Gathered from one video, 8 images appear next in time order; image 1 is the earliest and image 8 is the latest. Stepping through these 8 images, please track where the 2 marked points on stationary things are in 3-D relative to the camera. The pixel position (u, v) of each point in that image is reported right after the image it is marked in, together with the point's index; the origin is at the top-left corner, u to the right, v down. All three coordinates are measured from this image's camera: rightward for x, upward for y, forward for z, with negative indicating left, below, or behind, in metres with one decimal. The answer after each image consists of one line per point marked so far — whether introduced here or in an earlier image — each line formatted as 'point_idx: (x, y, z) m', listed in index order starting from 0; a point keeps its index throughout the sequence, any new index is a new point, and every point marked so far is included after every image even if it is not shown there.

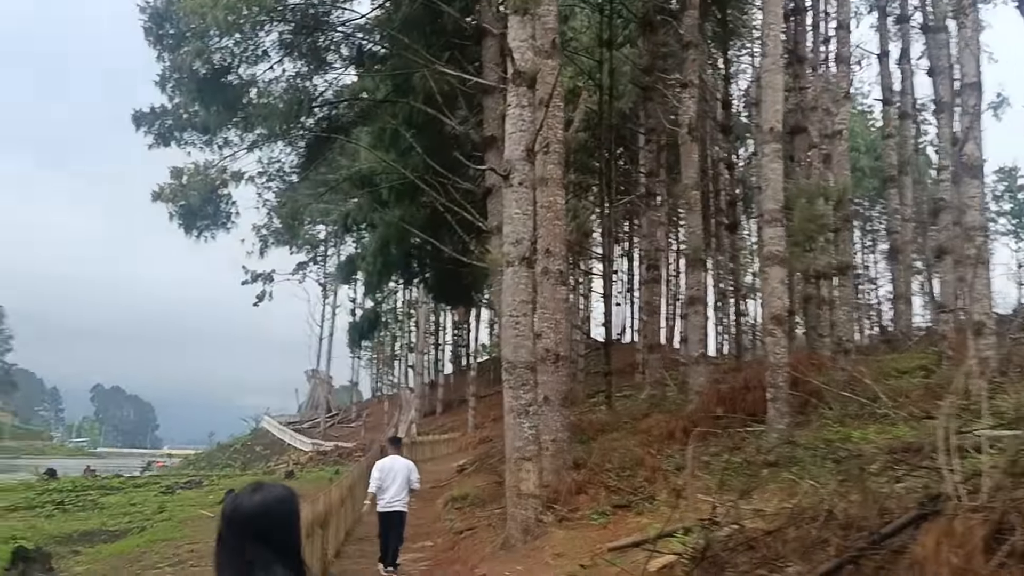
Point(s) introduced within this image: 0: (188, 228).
0: (-5.9, +1.1, +17.1) m
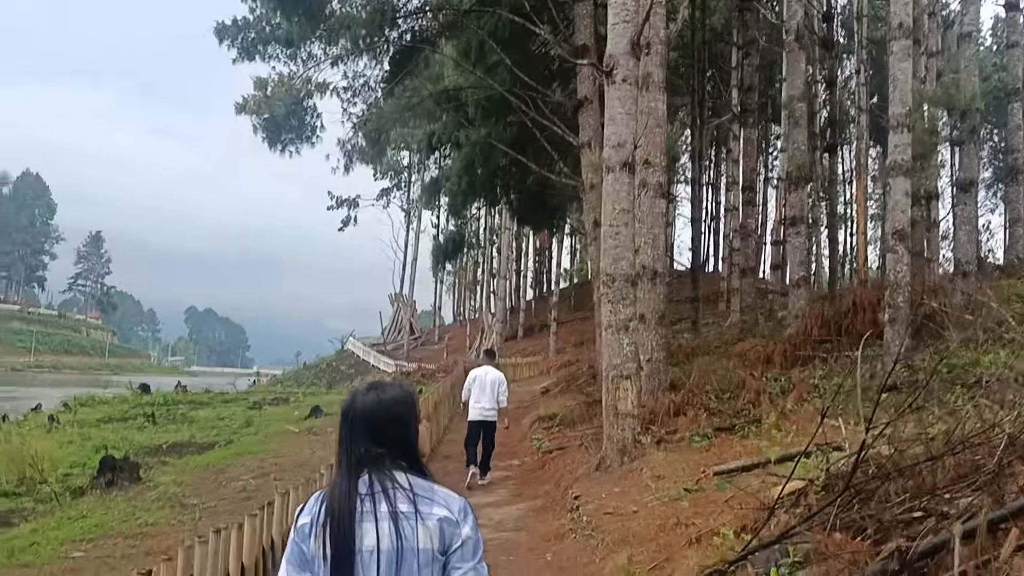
0: (-4.3, +2.6, +16.7) m
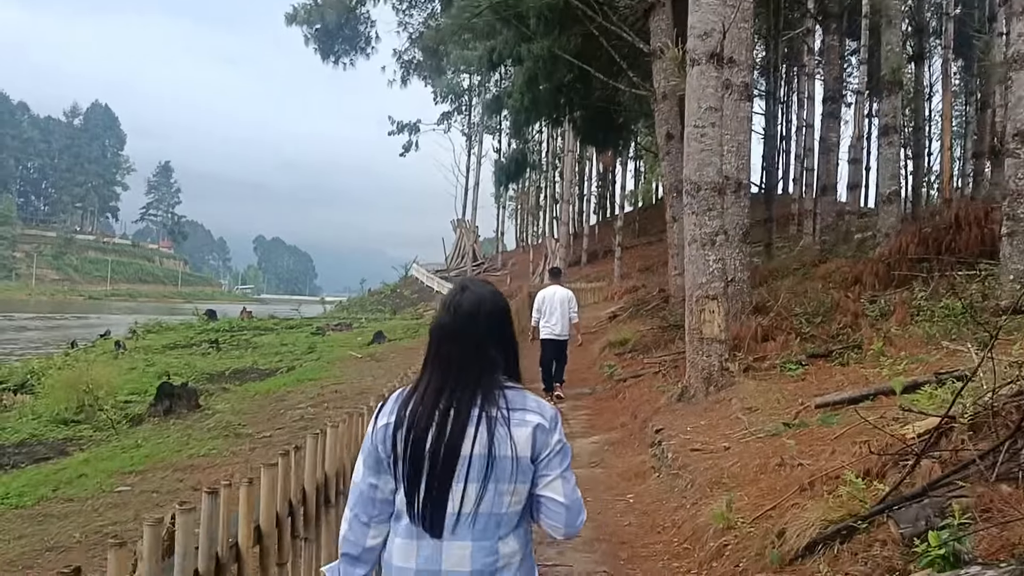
0: (-3.1, +4.0, +15.9) m
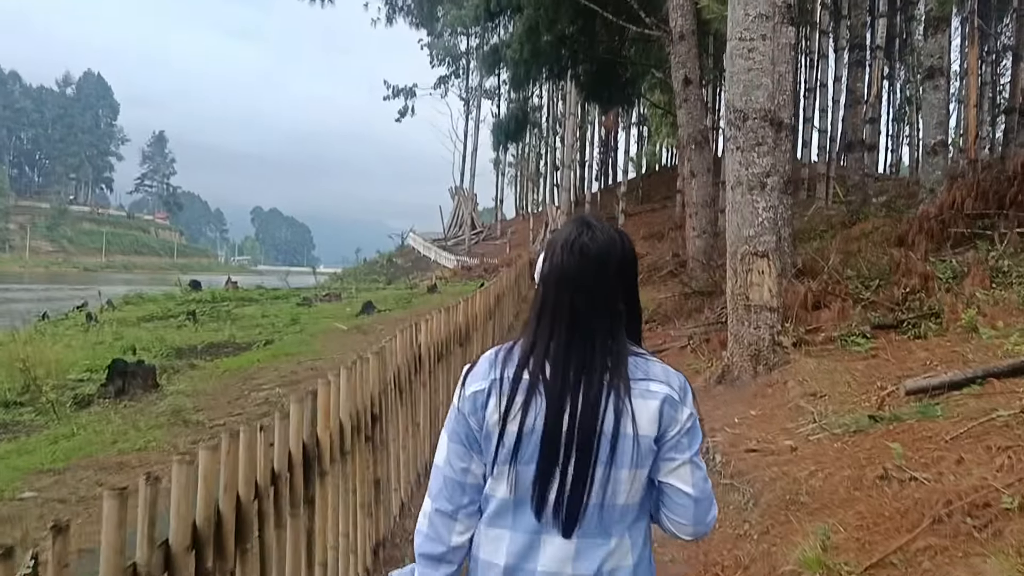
0: (-3.2, +4.5, +14.2) m
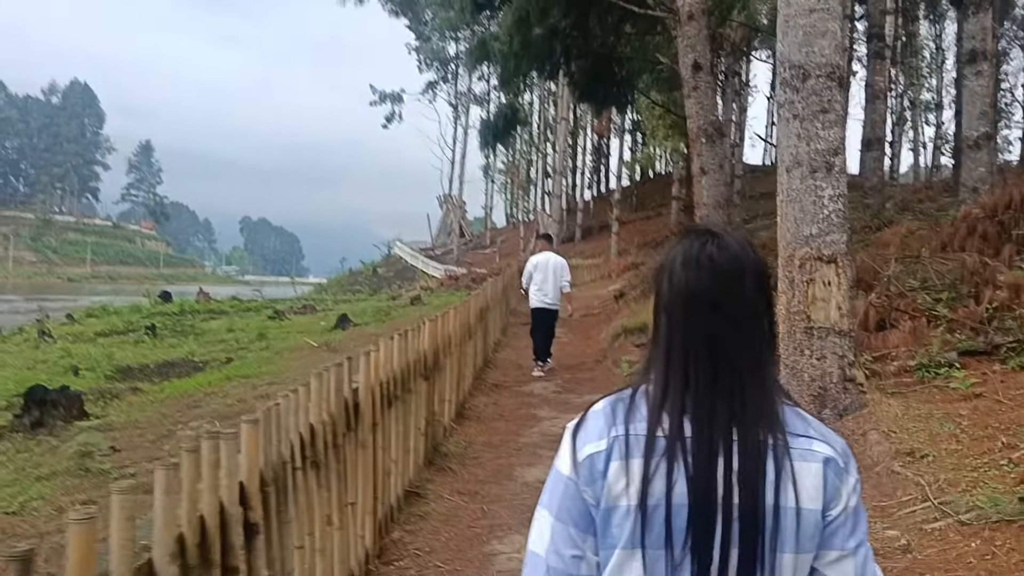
0: (-3.4, +4.3, +12.6) m
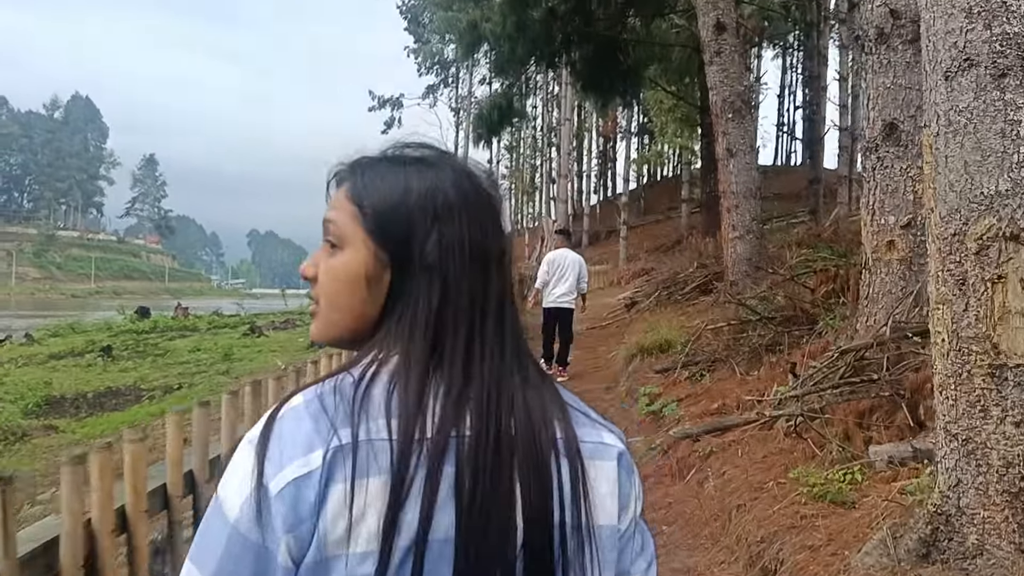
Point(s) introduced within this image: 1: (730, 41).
0: (-3.5, +4.2, +10.6) m
1: (+2.3, +2.6, +10.0) m
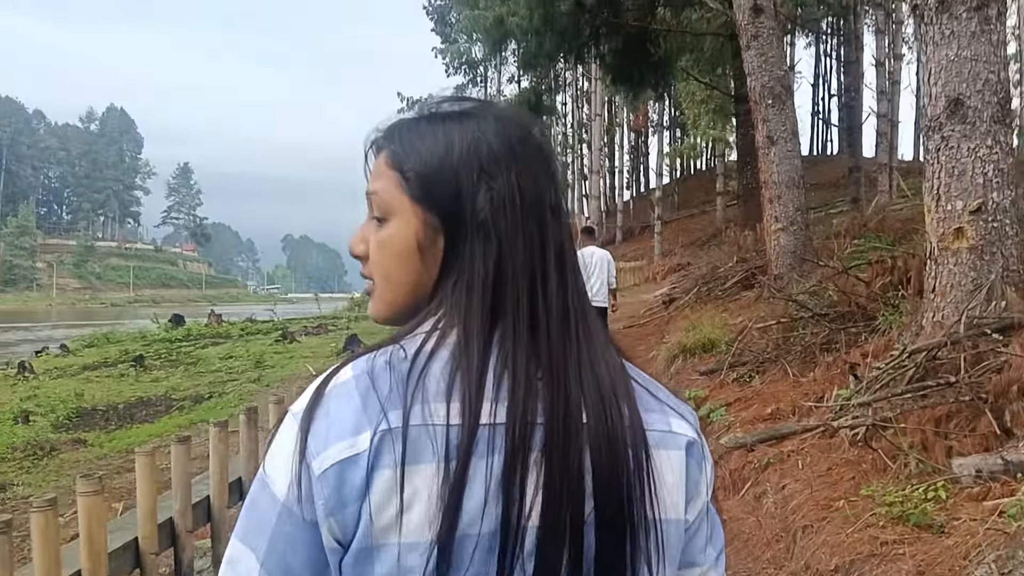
0: (-3.3, +4.1, +10.4) m
1: (+2.6, +2.7, +9.5) m
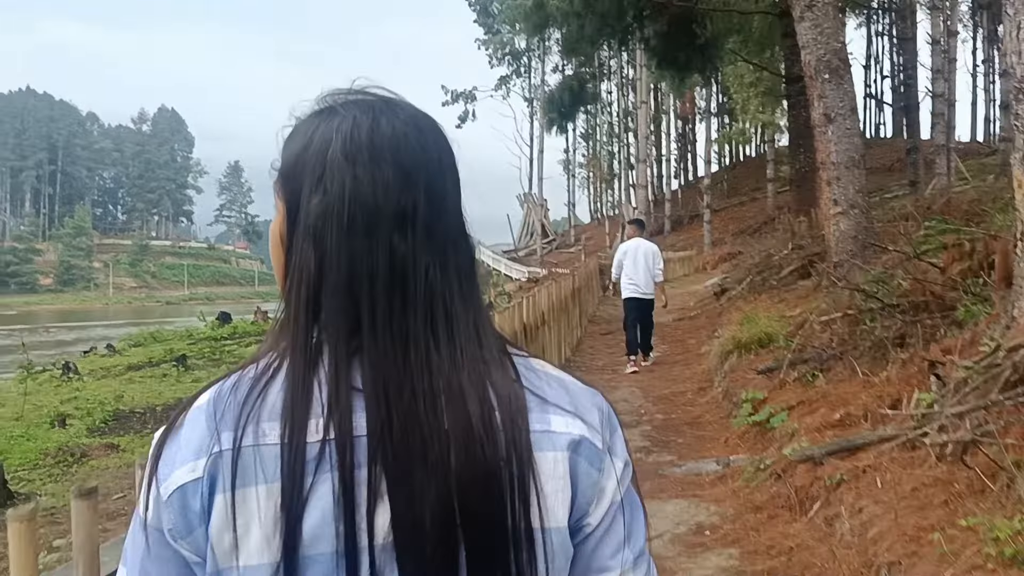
0: (-2.9, +4.1, +10.0) m
1: (+2.9, +2.8, +8.9) m
